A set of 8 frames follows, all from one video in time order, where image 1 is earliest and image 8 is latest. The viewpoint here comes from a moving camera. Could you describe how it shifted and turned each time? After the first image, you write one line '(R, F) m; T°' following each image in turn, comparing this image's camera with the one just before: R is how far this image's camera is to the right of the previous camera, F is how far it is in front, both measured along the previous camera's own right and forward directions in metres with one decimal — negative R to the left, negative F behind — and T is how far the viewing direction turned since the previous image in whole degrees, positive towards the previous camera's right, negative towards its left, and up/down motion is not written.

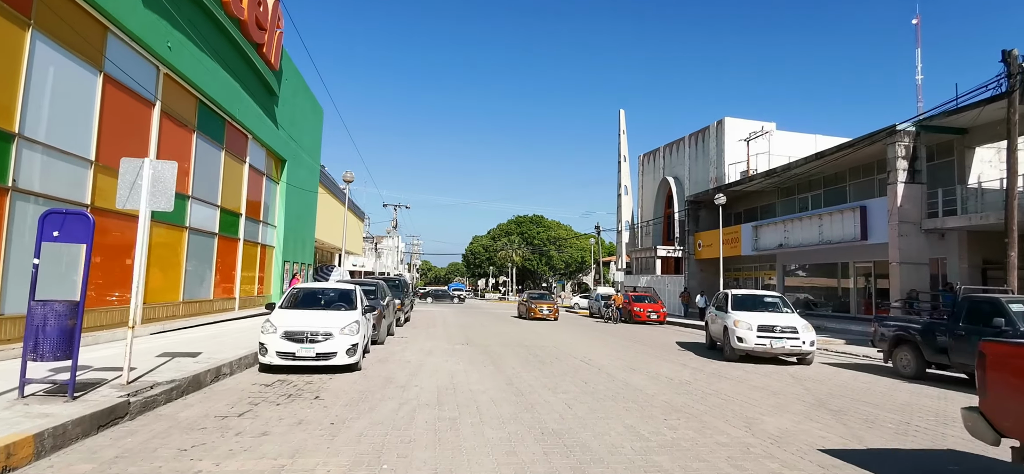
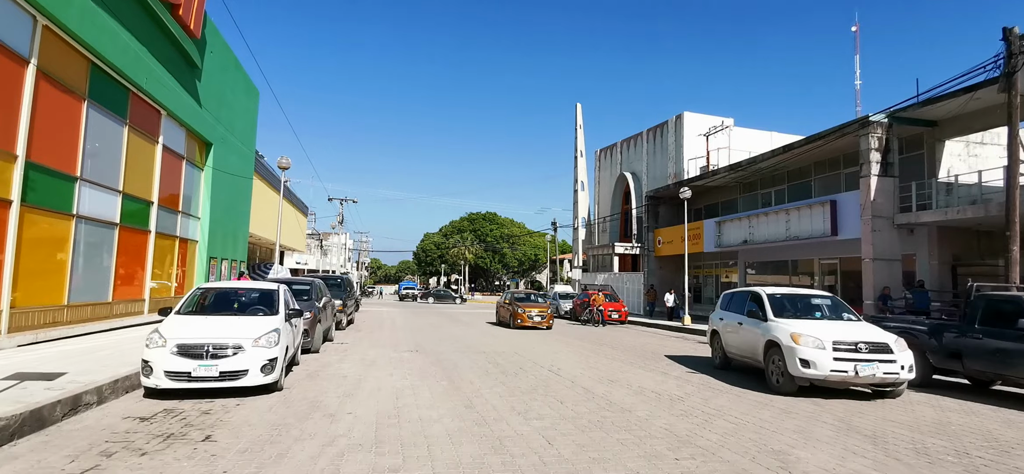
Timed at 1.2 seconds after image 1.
(-0.1, +1.7) m; +5°
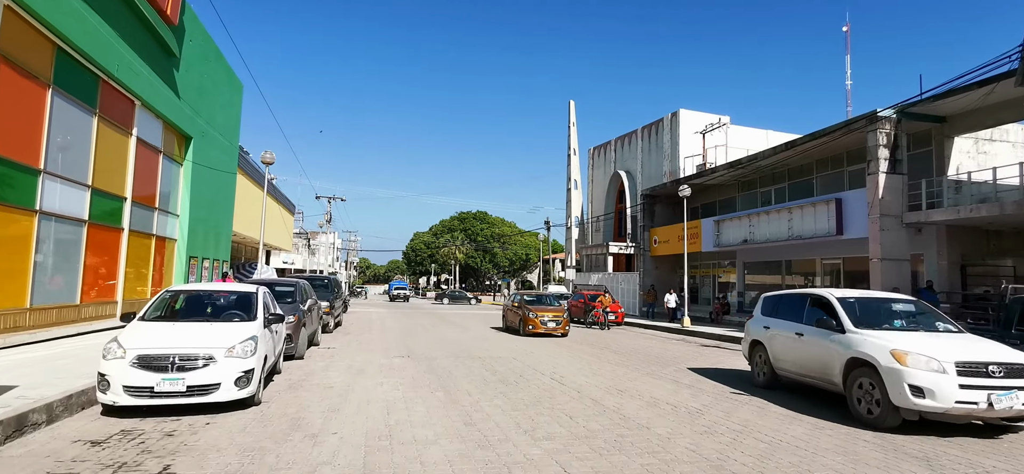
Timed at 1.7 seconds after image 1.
(-0.2, +0.8) m; +1°
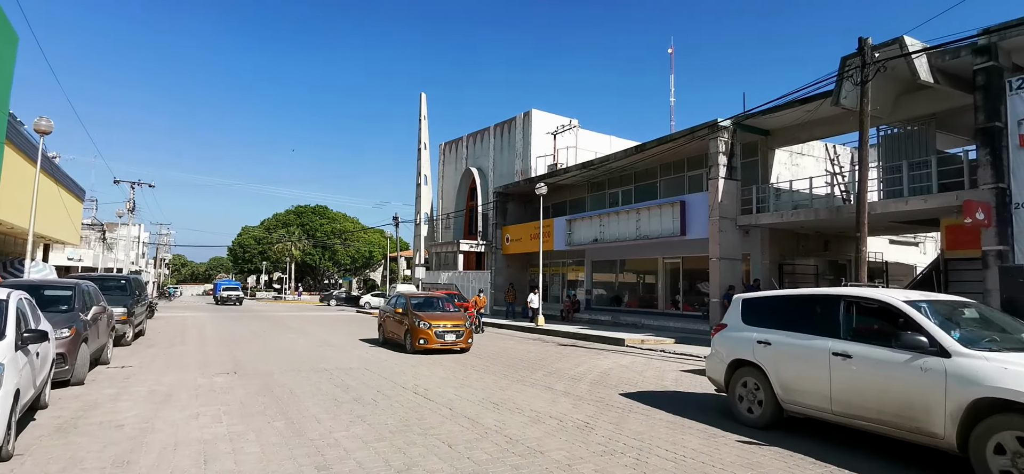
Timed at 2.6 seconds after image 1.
(-0.3, +1.2) m; +15°
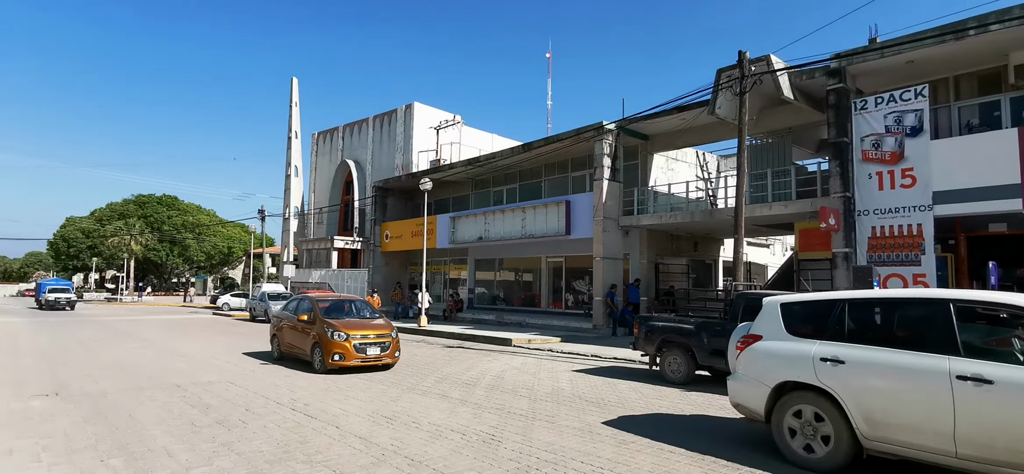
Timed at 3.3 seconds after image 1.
(-0.3, +0.6) m; +12°
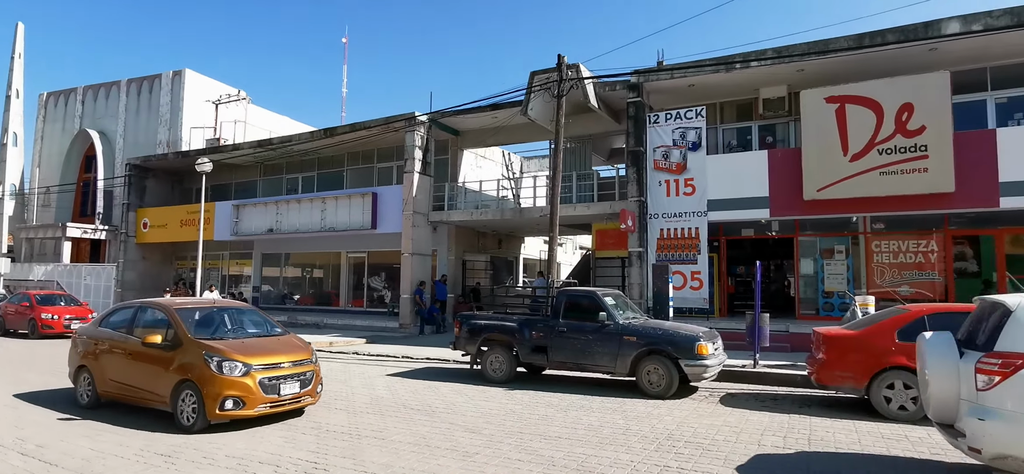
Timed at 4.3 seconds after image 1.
(-0.6, +0.8) m; +21°
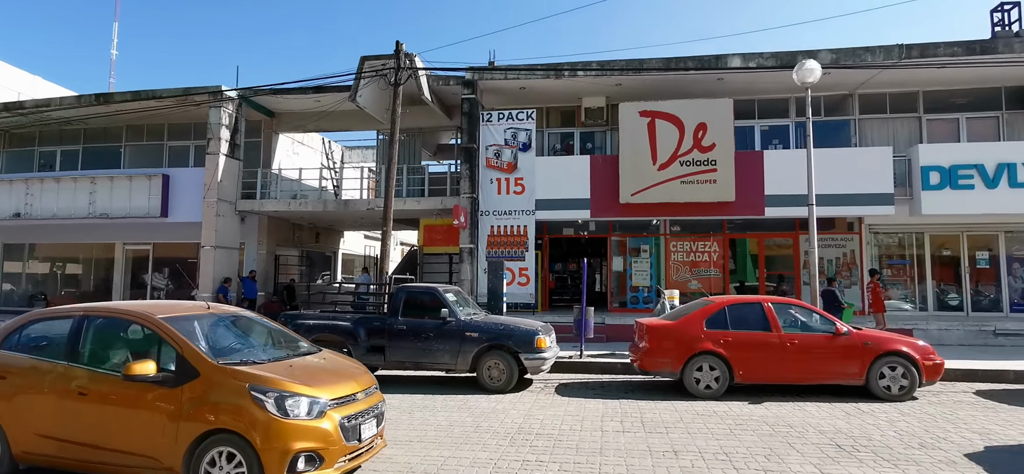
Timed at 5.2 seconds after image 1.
(-0.6, +0.4) m; +19°
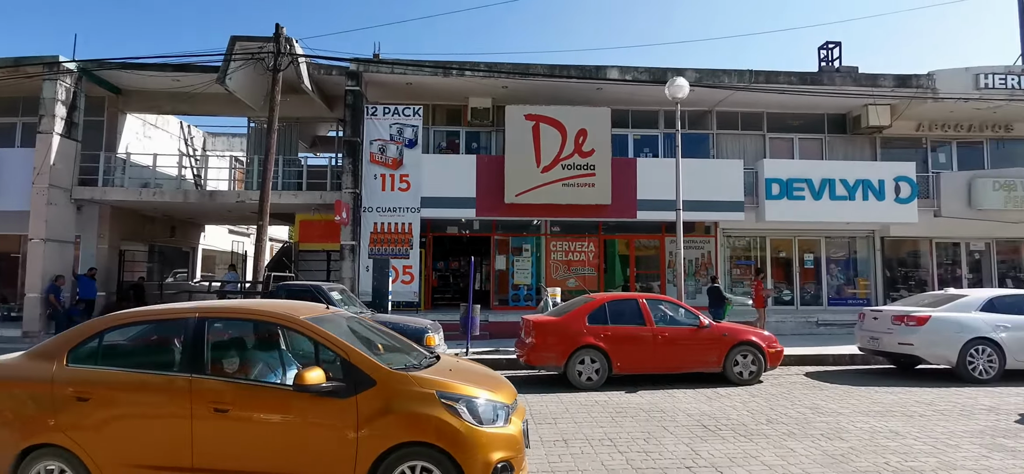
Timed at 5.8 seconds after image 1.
(-0.3, 0.0) m; +12°
